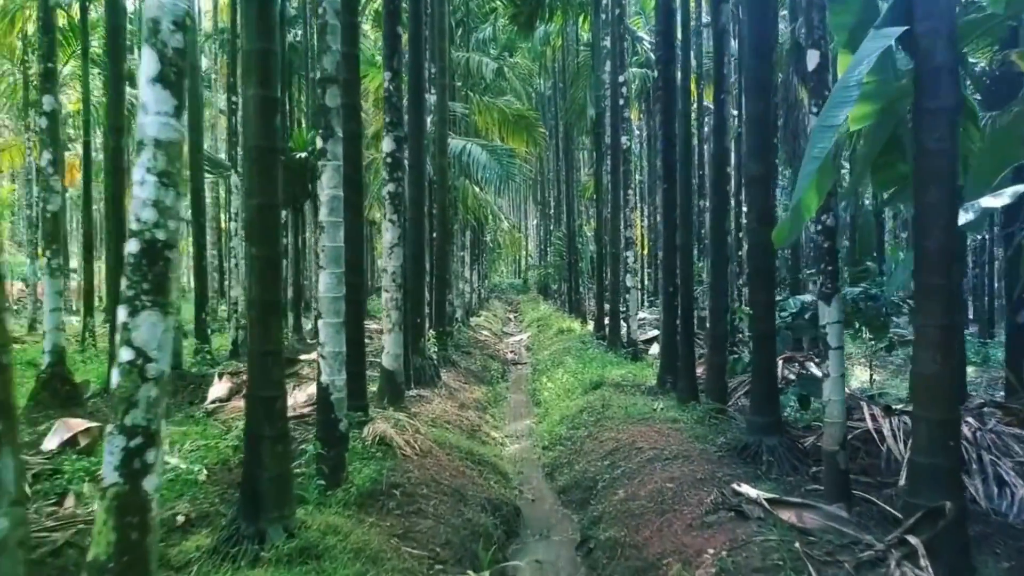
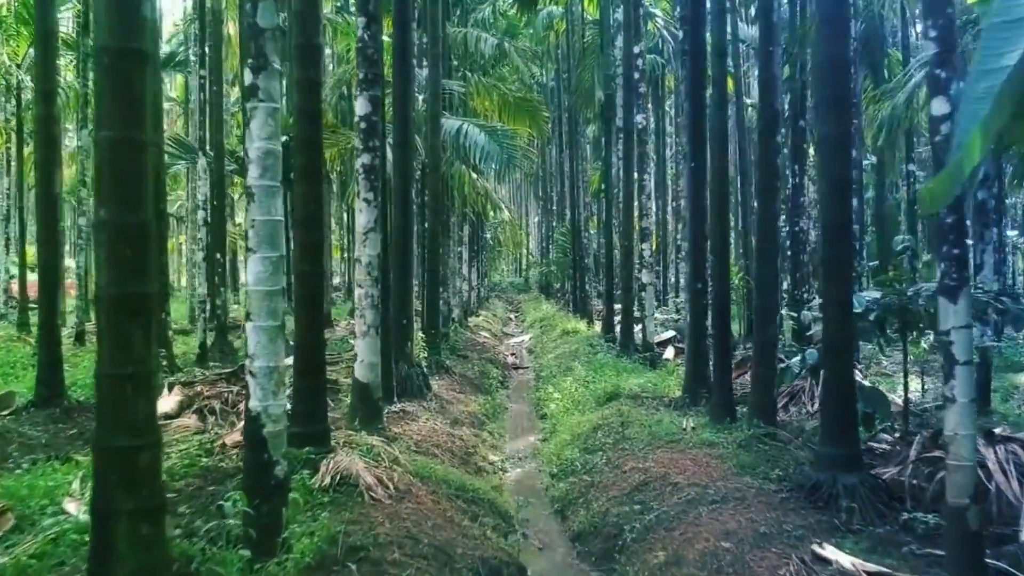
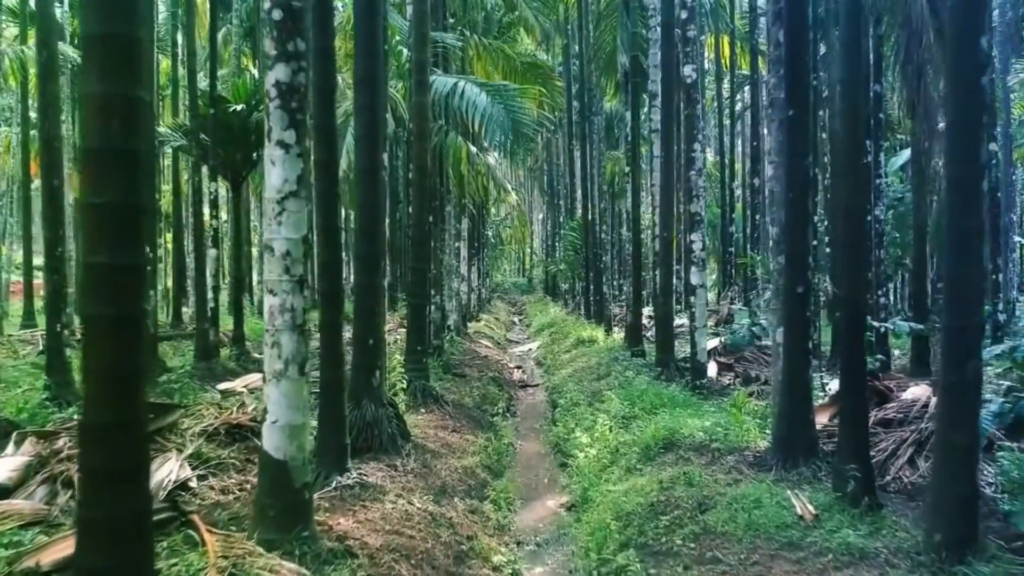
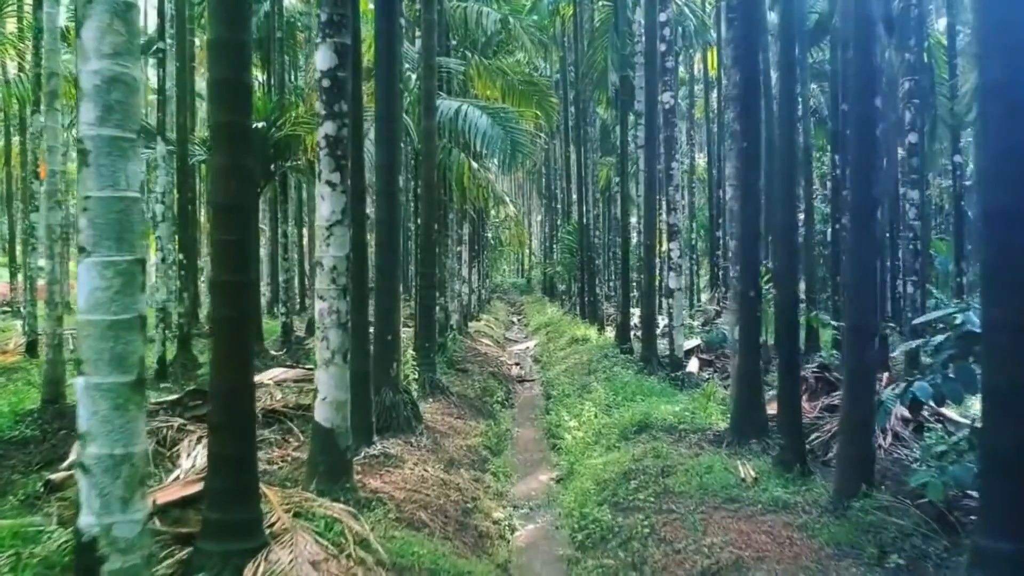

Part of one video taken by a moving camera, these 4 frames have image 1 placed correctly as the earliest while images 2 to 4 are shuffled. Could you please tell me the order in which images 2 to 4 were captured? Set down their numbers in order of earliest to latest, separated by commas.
2, 4, 3
